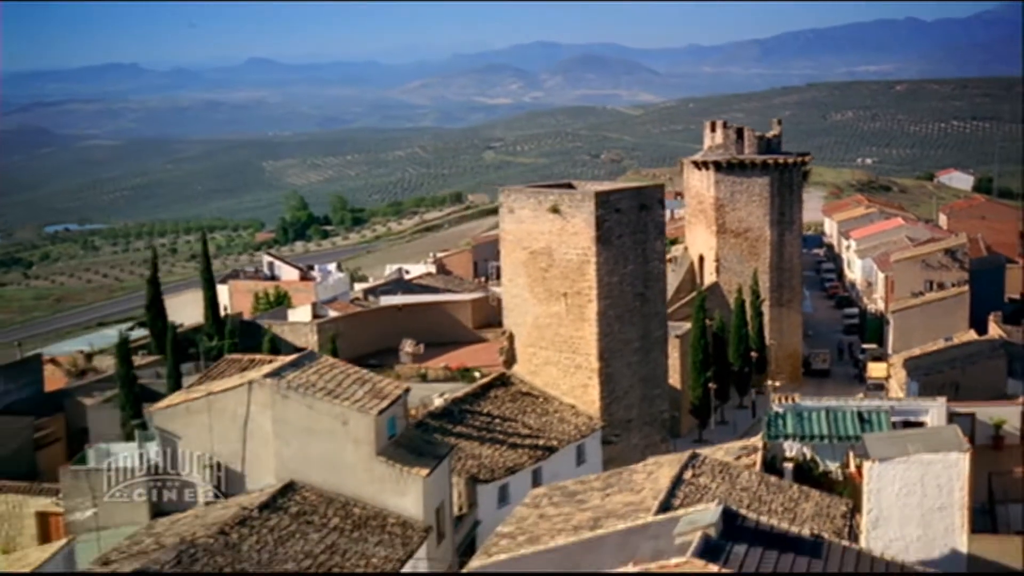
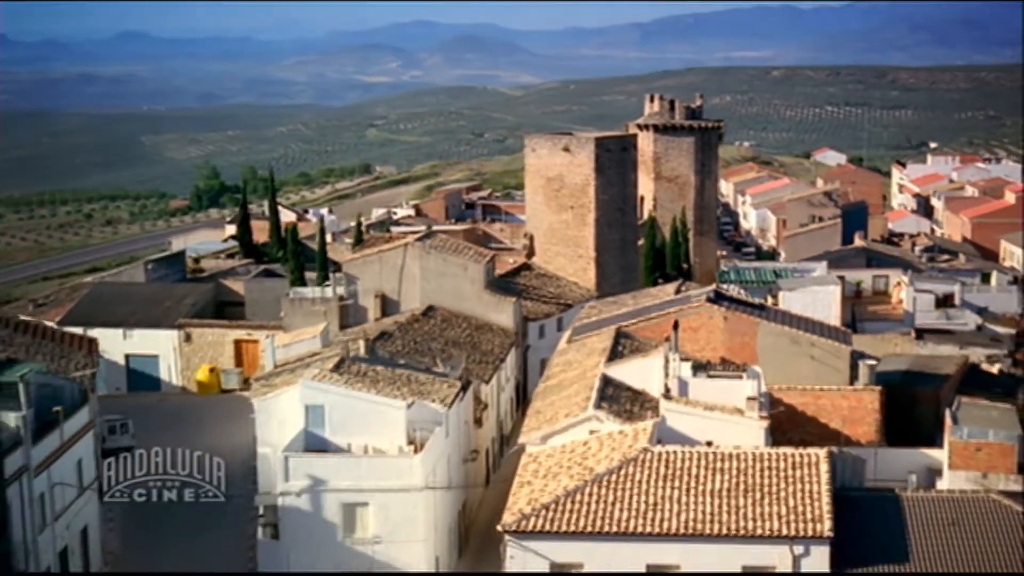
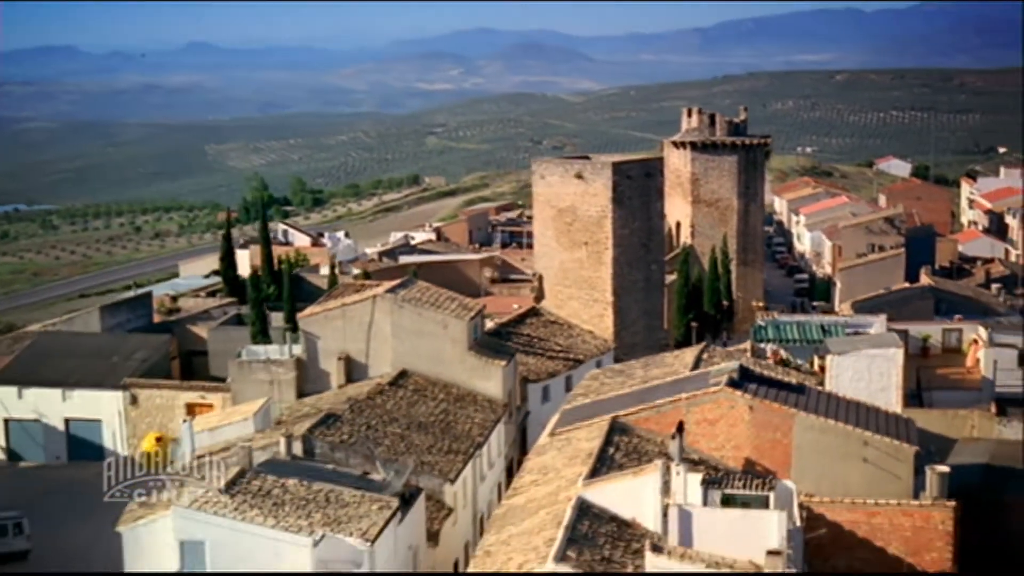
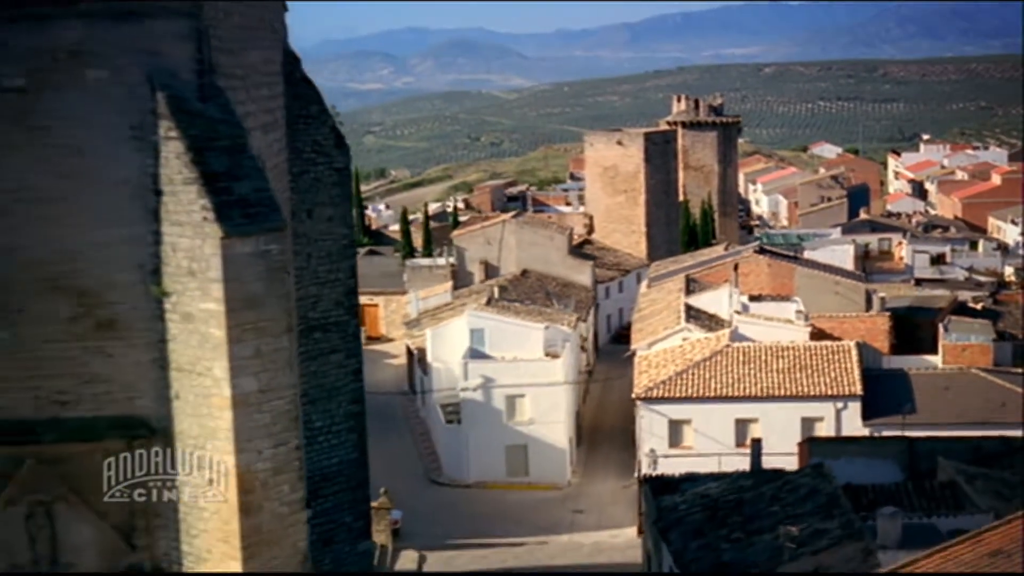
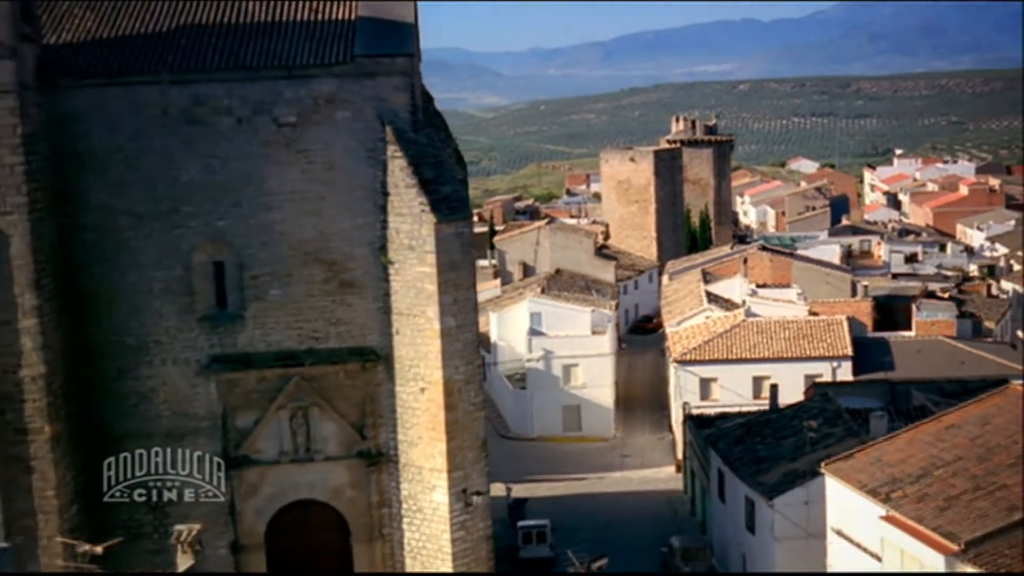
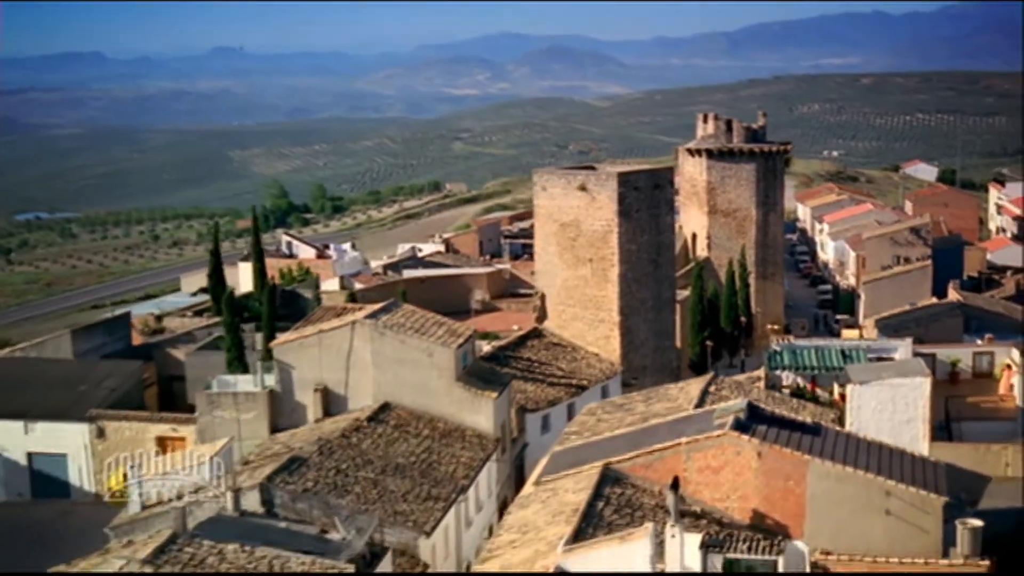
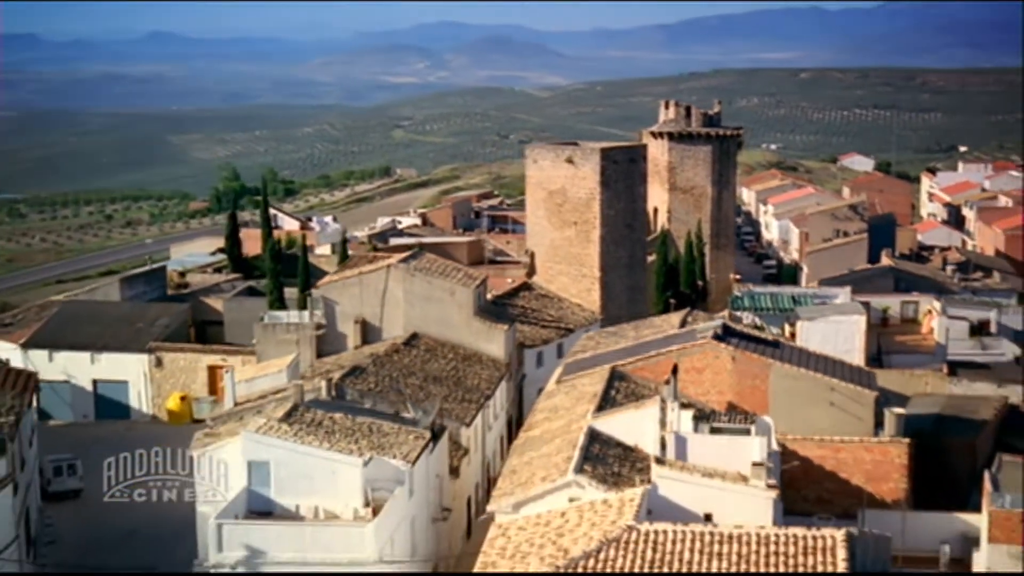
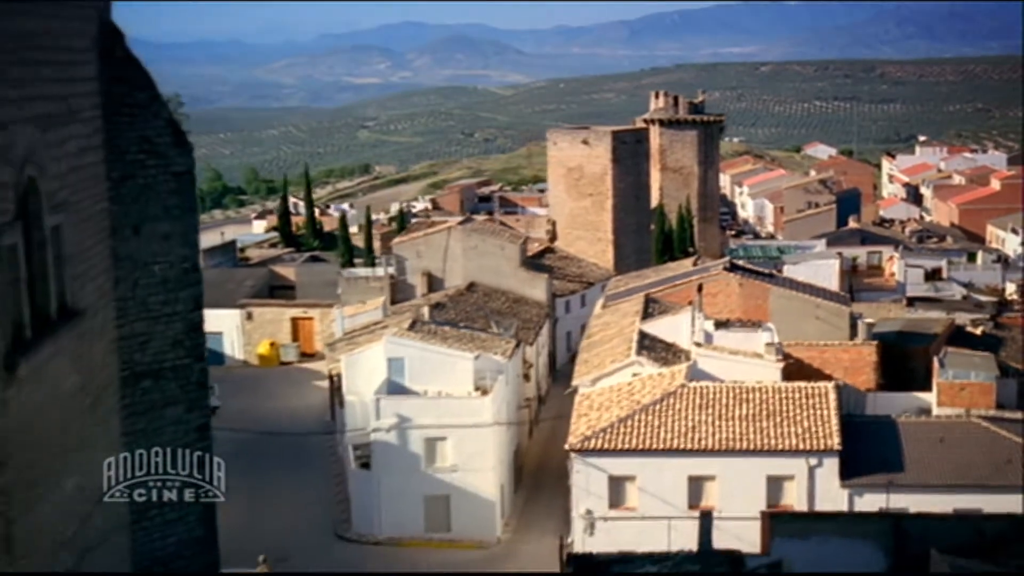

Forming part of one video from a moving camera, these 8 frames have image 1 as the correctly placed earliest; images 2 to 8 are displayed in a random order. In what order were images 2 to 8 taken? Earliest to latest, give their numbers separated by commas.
6, 3, 7, 2, 8, 4, 5
